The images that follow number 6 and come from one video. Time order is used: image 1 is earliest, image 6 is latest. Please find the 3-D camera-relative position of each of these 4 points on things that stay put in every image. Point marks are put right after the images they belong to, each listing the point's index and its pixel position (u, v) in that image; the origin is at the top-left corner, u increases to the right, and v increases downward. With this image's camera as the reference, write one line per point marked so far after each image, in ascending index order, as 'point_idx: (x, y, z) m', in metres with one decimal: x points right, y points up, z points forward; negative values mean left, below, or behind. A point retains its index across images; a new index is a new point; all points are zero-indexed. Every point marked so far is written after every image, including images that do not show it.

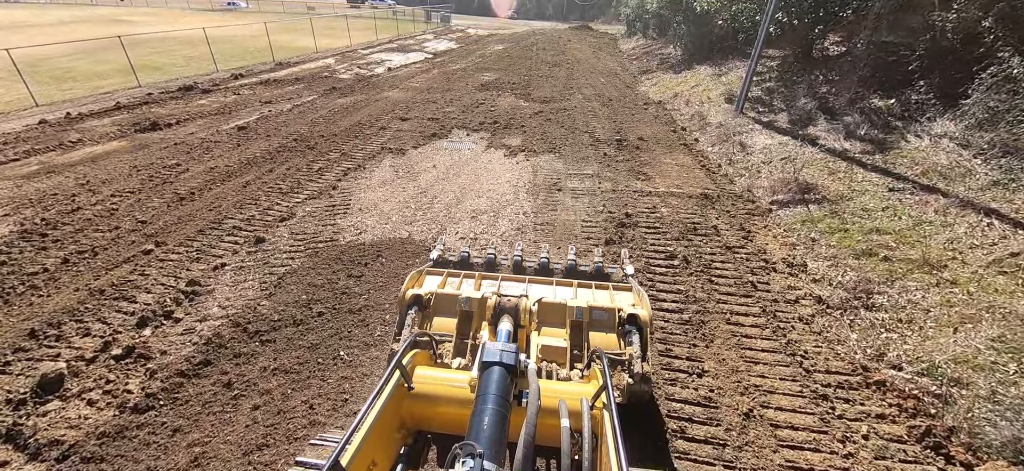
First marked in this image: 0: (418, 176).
0: (-1.9, +1.2, +8.8) m
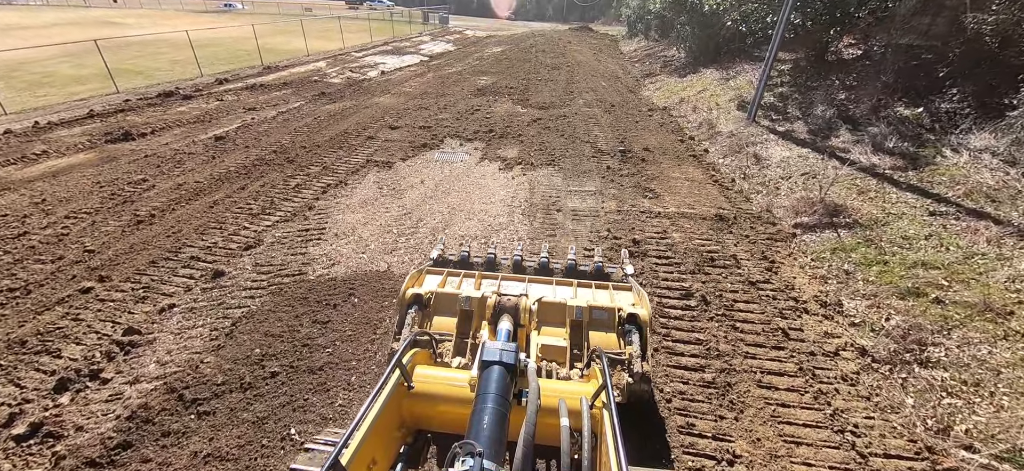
0: (-2.0, +0.8, +8.1) m
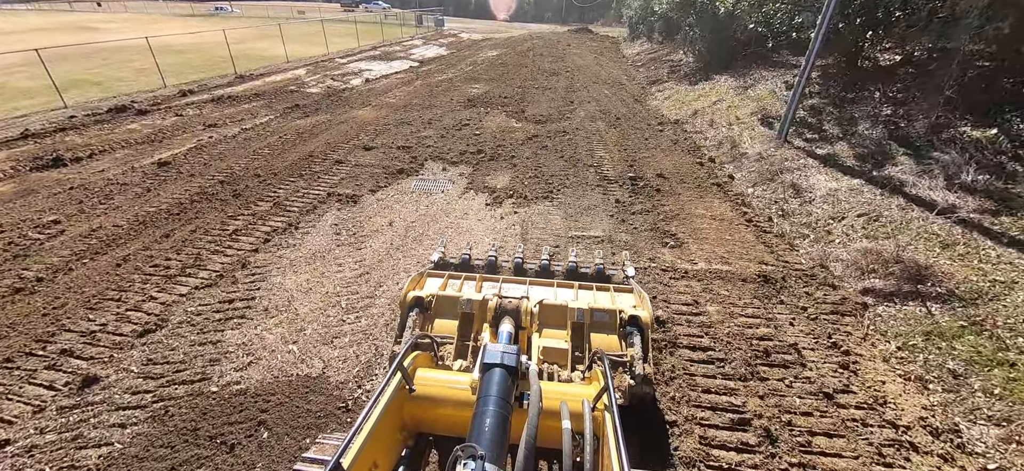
0: (-2.2, -0.1, +6.5) m
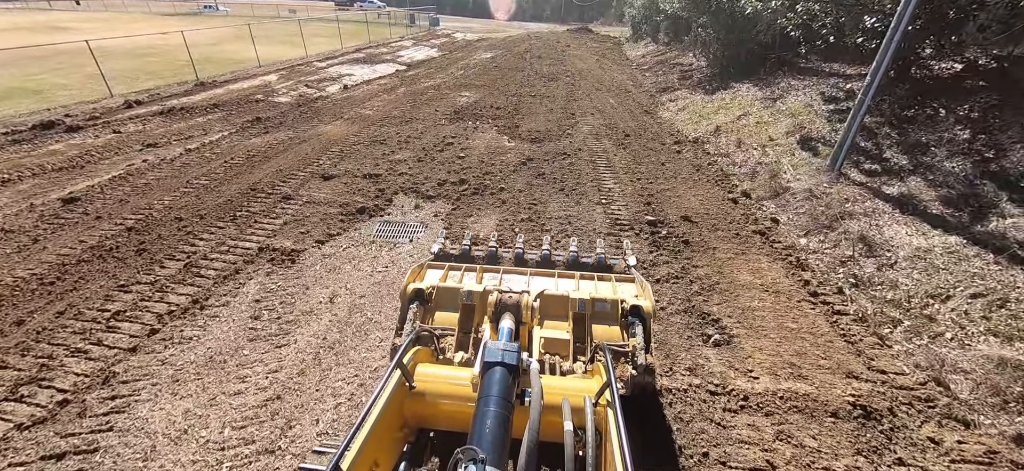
0: (-2.4, -1.1, +4.7) m
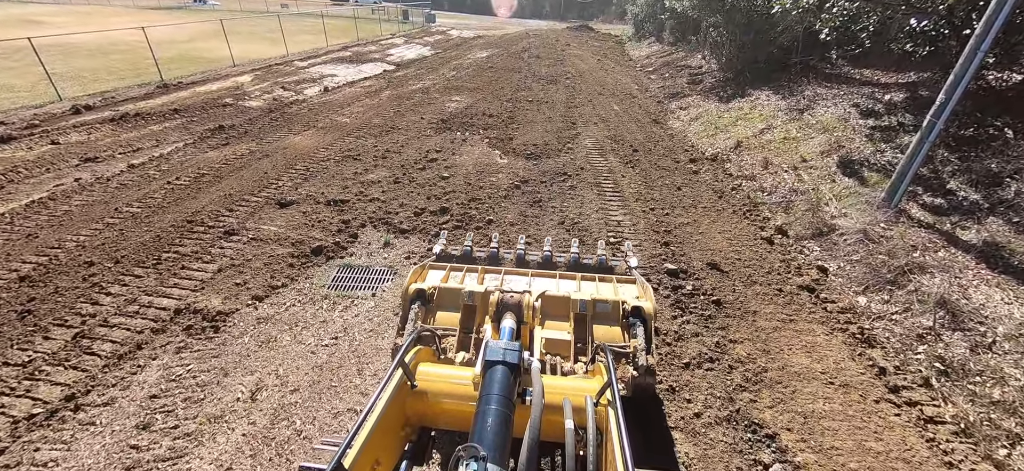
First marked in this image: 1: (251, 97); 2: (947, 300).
0: (-2.6, -1.7, +3.4) m
1: (-8.4, +4.4, +13.8) m
2: (+4.7, -0.7, +4.7) m
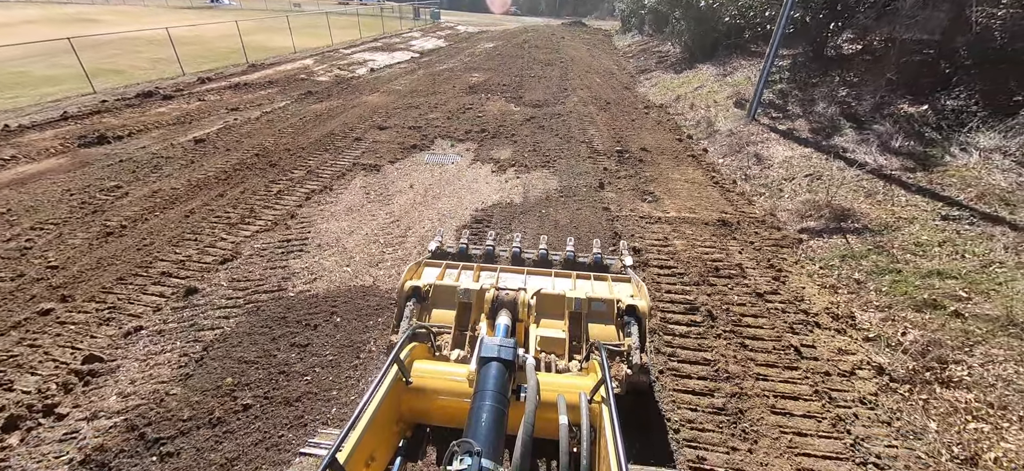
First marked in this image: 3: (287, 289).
0: (-2.2, +0.6, +7.7) m
1: (-8.1, +6.8, +18.1) m
2: (+5.1, +1.7, +9.0) m
3: (-2.8, -0.7, +5.3) m
